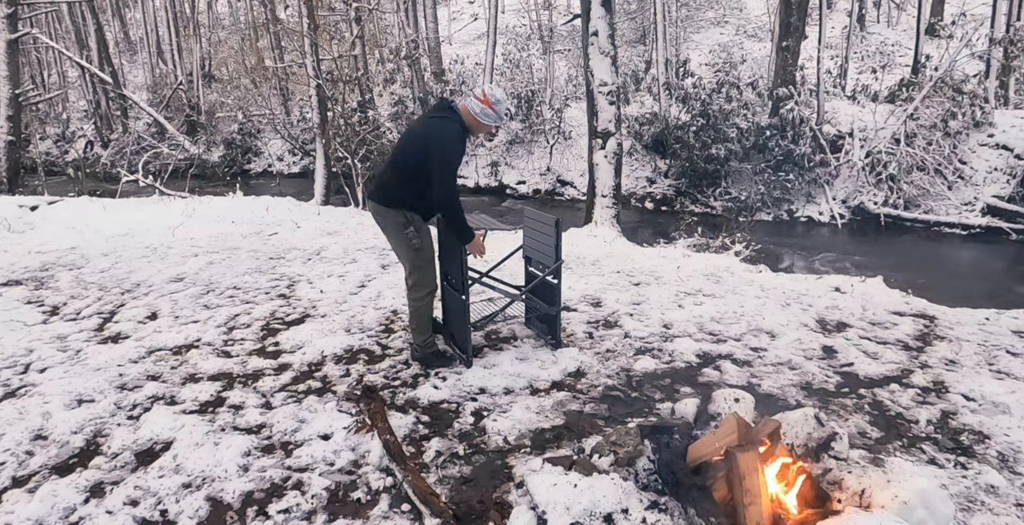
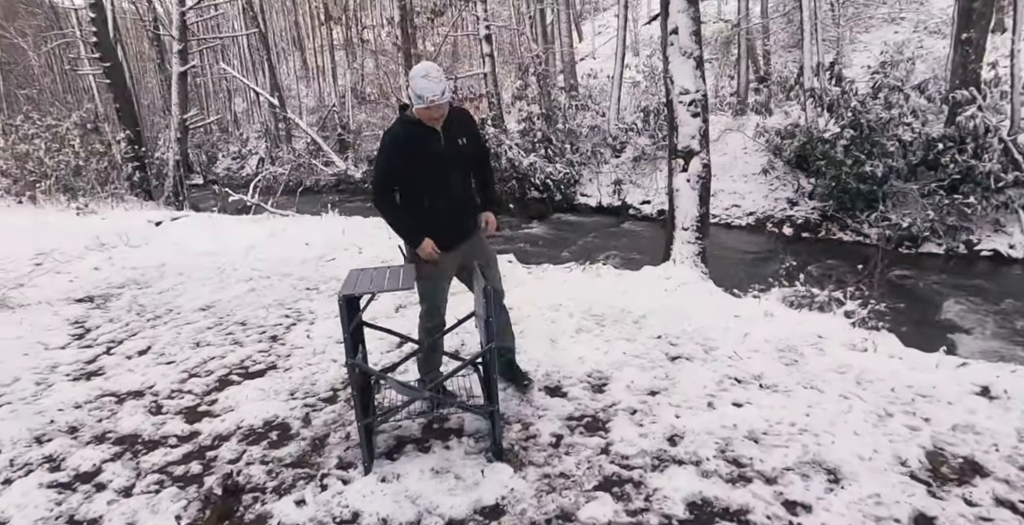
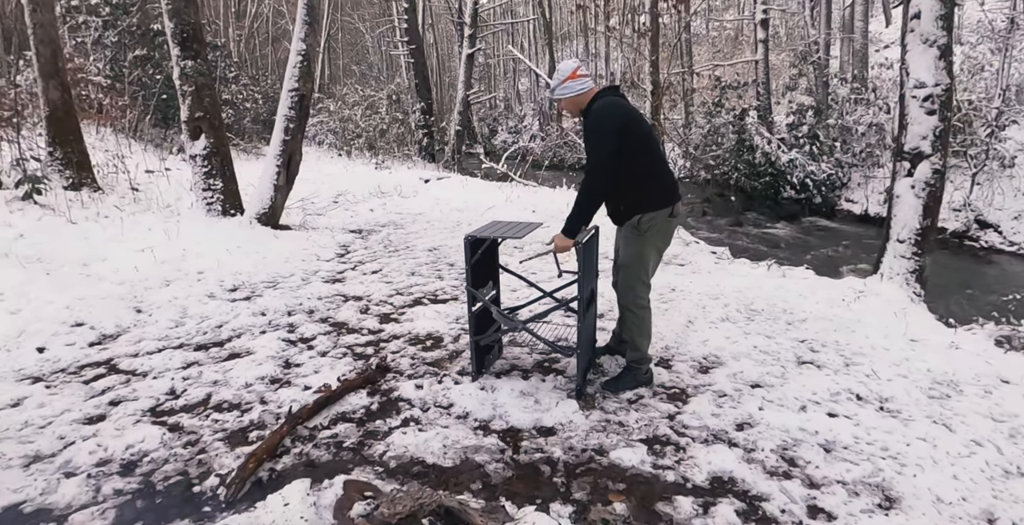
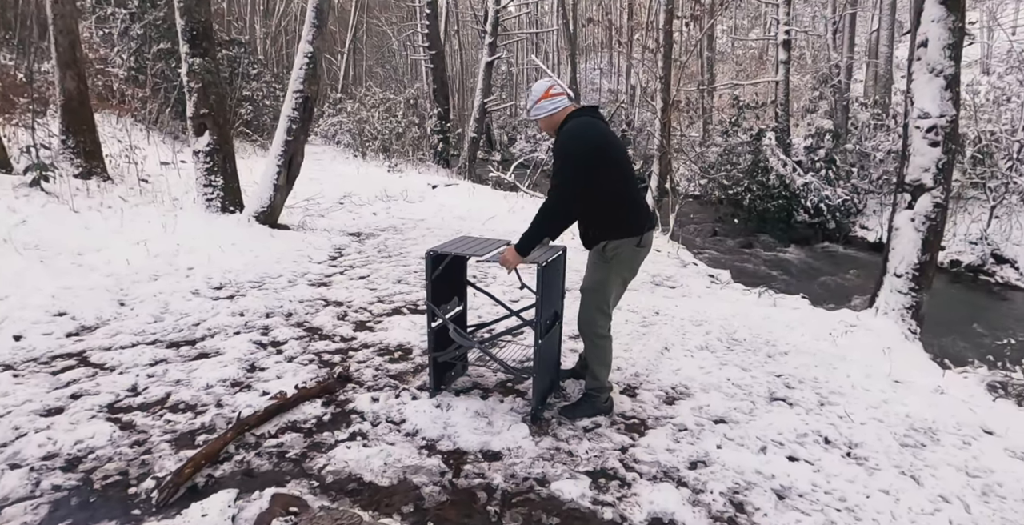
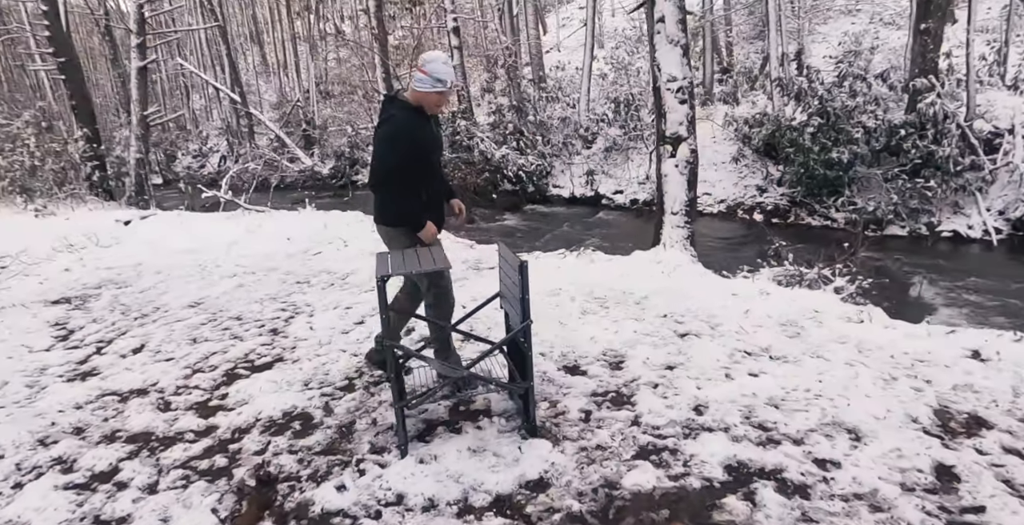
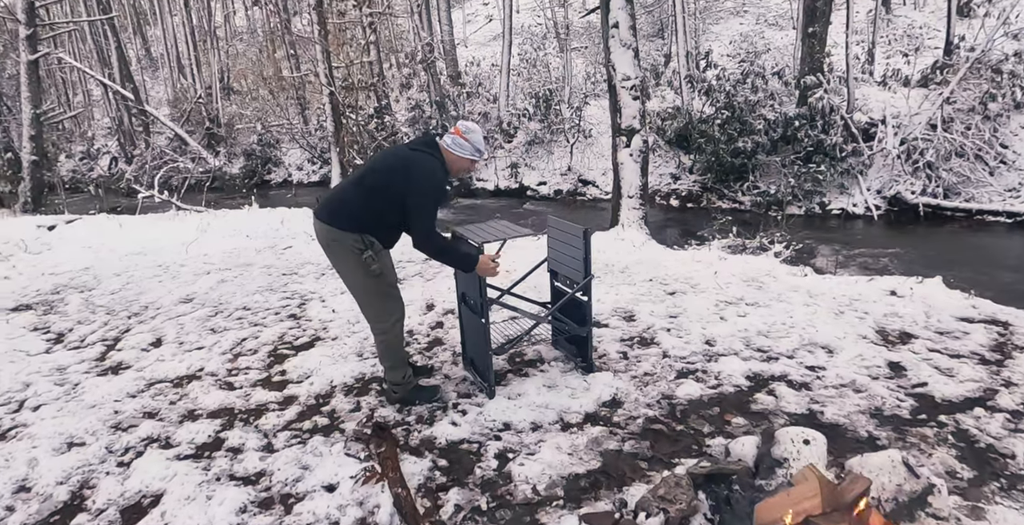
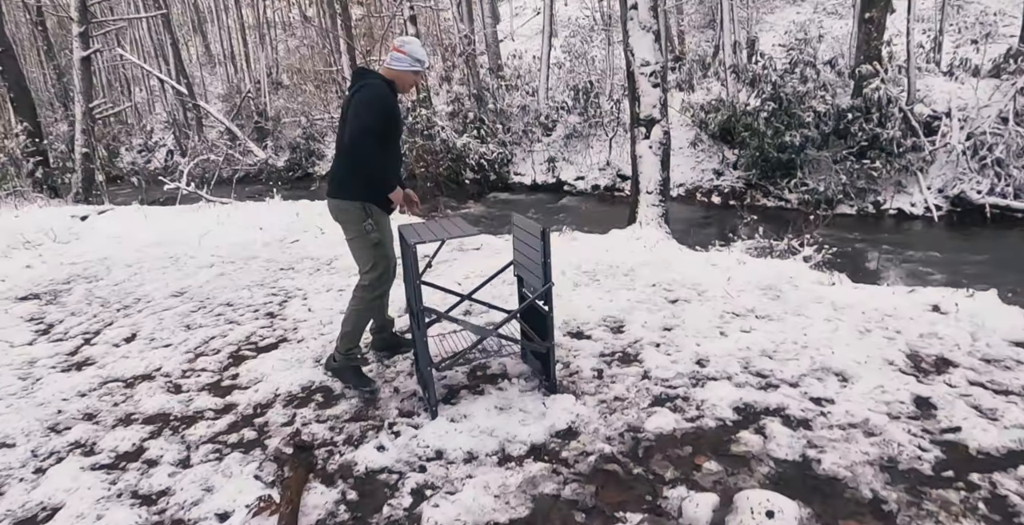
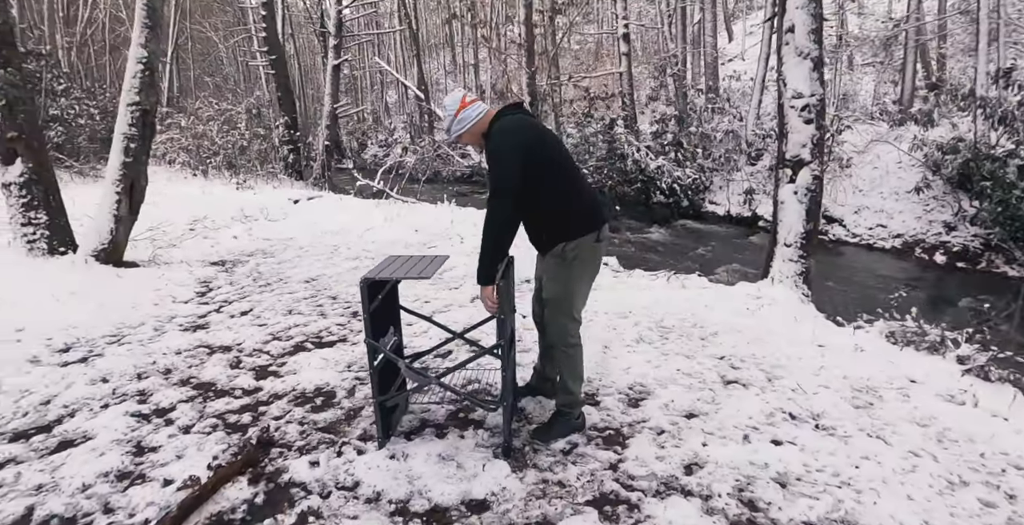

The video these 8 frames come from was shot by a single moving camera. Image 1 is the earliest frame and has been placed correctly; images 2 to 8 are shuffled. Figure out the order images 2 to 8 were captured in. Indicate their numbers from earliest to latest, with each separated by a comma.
6, 7, 5, 2, 8, 3, 4
